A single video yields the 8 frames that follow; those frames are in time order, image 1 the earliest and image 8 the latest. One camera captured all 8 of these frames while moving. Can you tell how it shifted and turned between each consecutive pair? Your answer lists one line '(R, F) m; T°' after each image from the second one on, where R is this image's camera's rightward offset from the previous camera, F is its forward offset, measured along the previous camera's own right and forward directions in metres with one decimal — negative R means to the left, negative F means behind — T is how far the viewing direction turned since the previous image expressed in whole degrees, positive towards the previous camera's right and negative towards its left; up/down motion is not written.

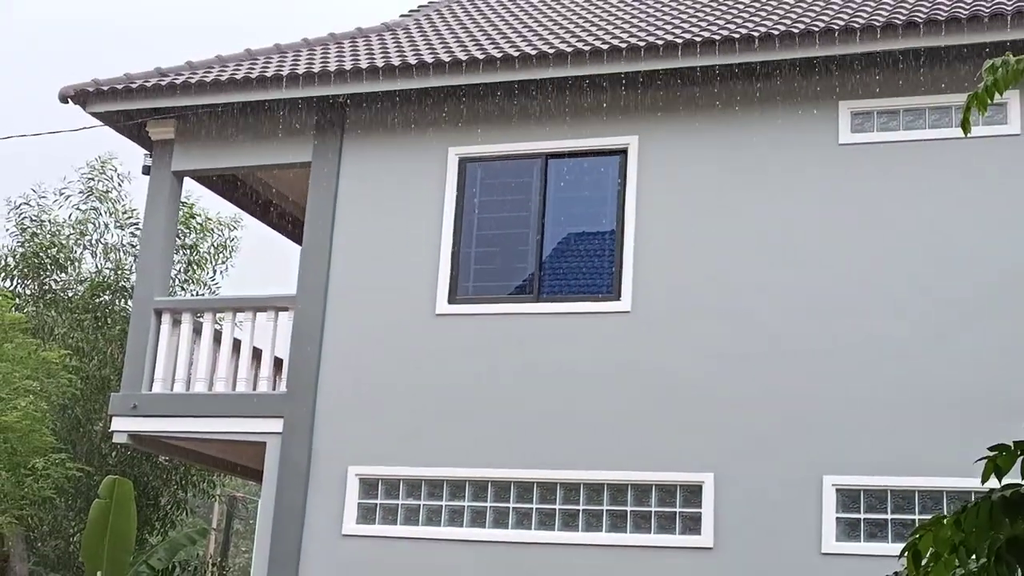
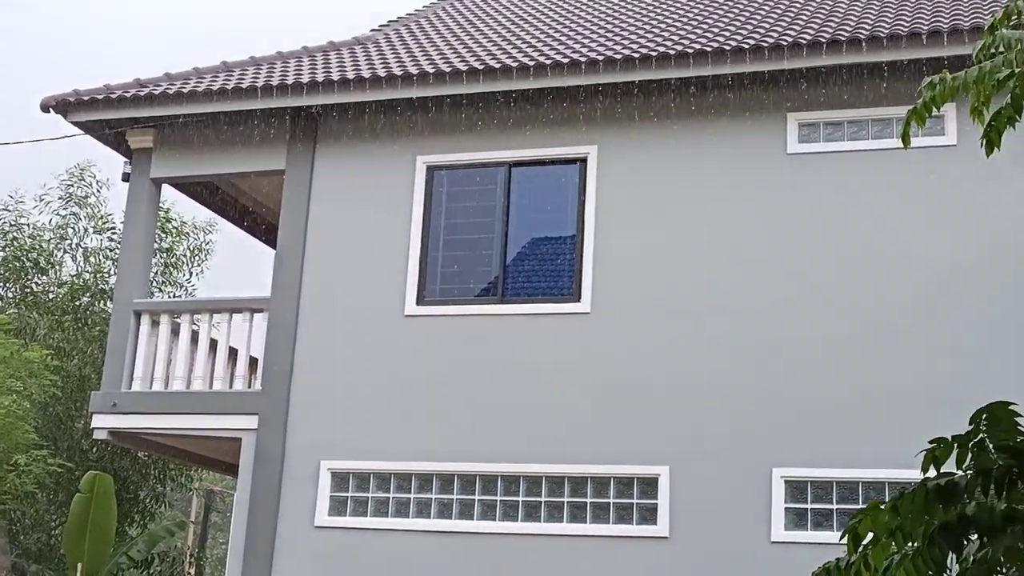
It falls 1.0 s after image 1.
(+0.2, -0.5) m; +1°
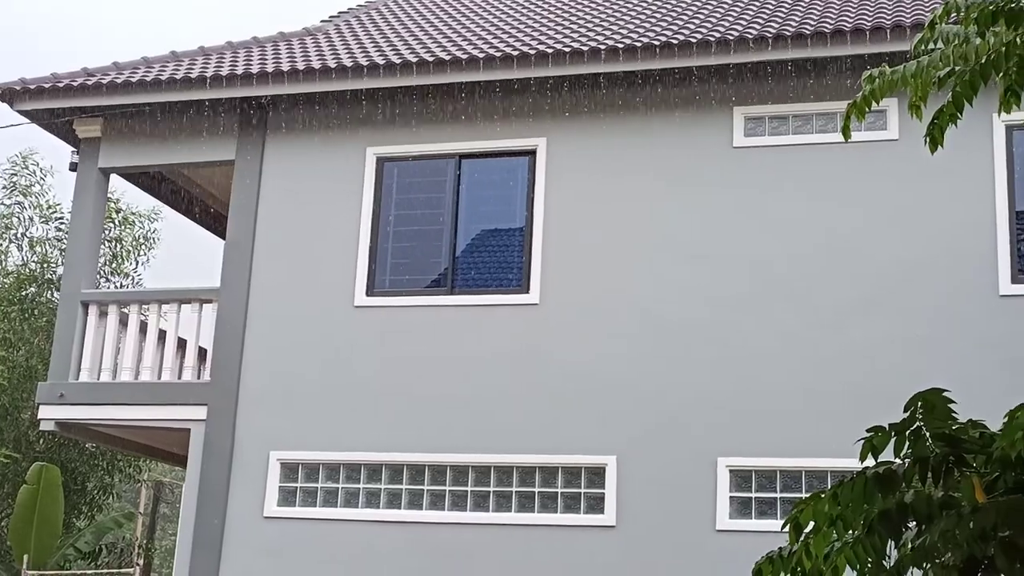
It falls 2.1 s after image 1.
(+0.3, -0.1) m; +2°
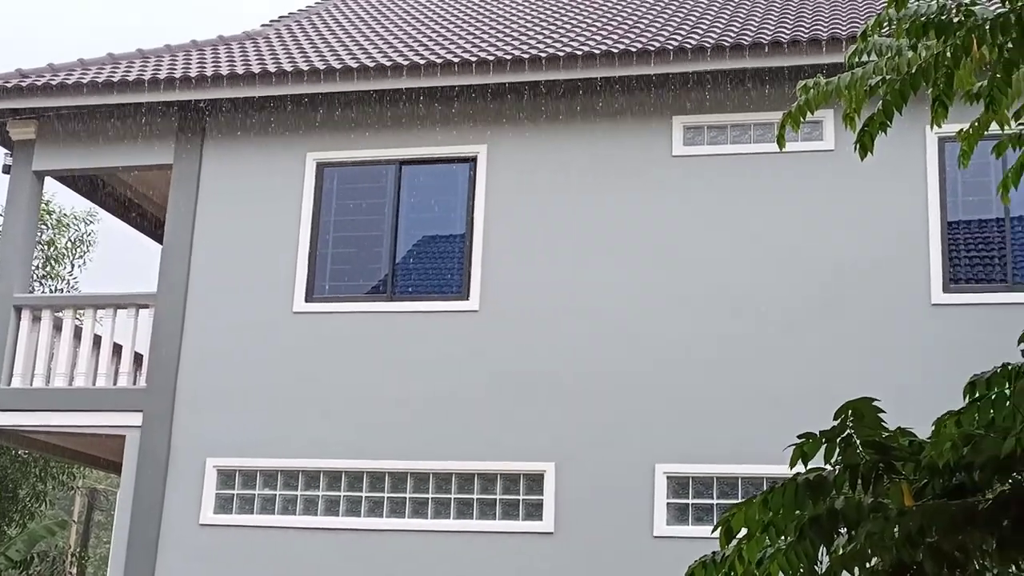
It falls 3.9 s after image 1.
(+0.3, 0.0) m; +2°
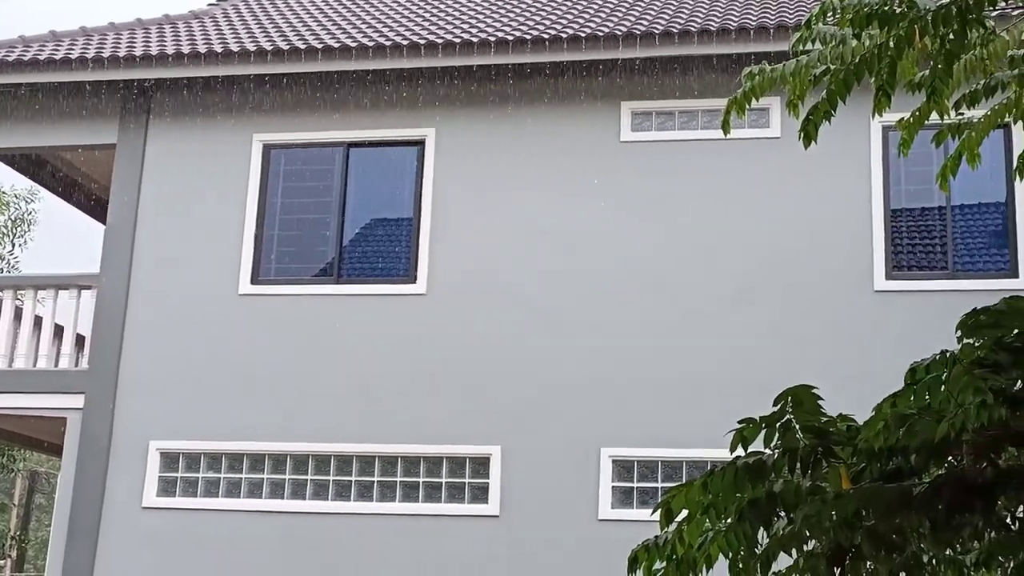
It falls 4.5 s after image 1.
(+0.2, 0.0) m; +2°
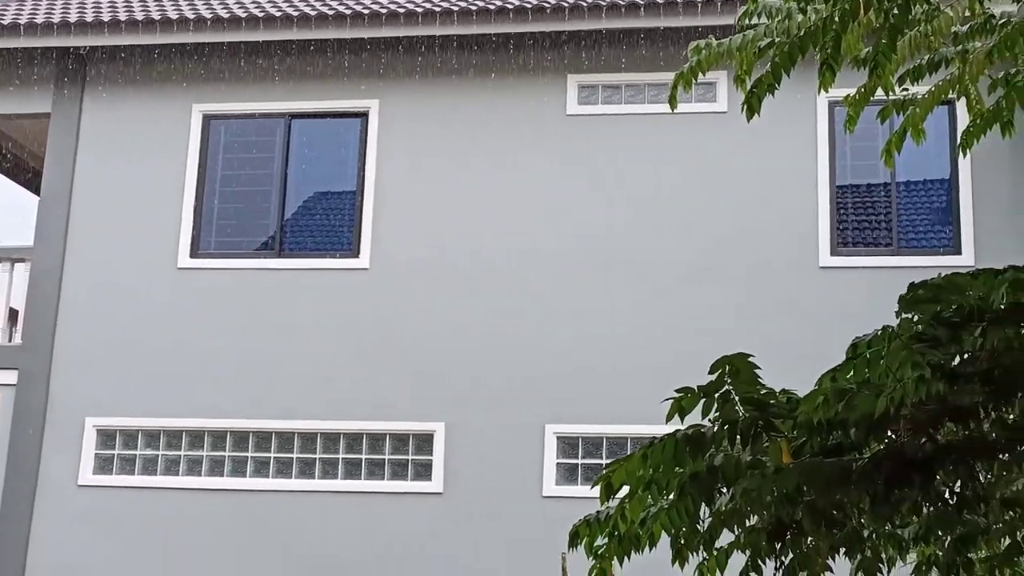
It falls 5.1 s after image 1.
(+0.3, +0.1) m; +2°
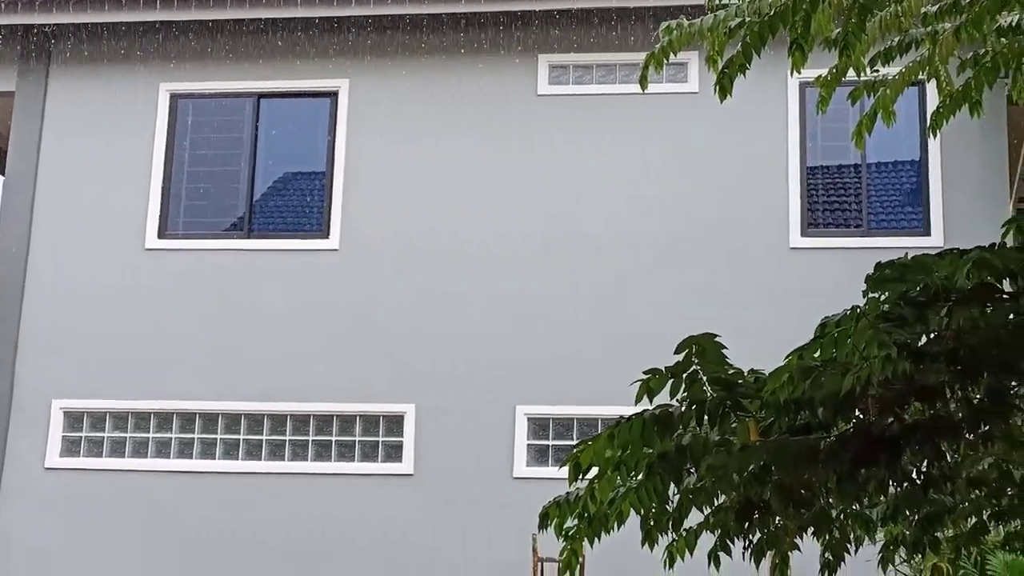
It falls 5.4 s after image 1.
(+0.1, 0.0) m; +1°
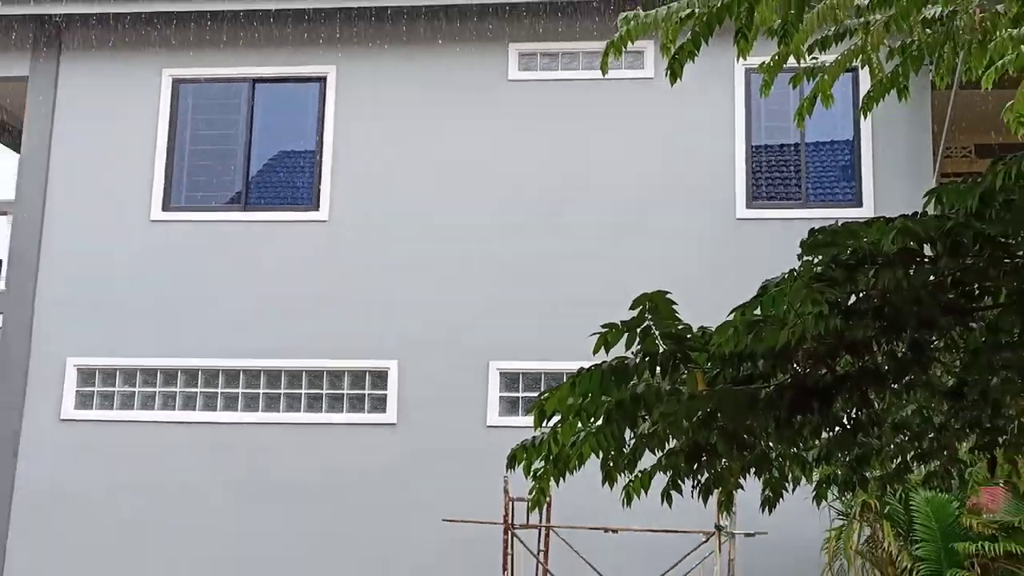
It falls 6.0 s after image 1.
(+0.1, -1.0) m; +1°
